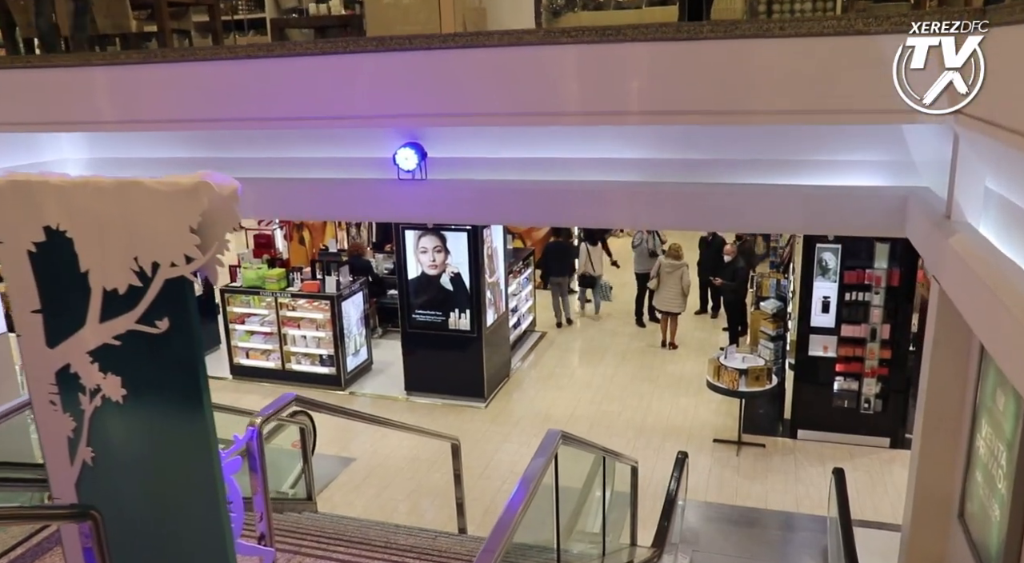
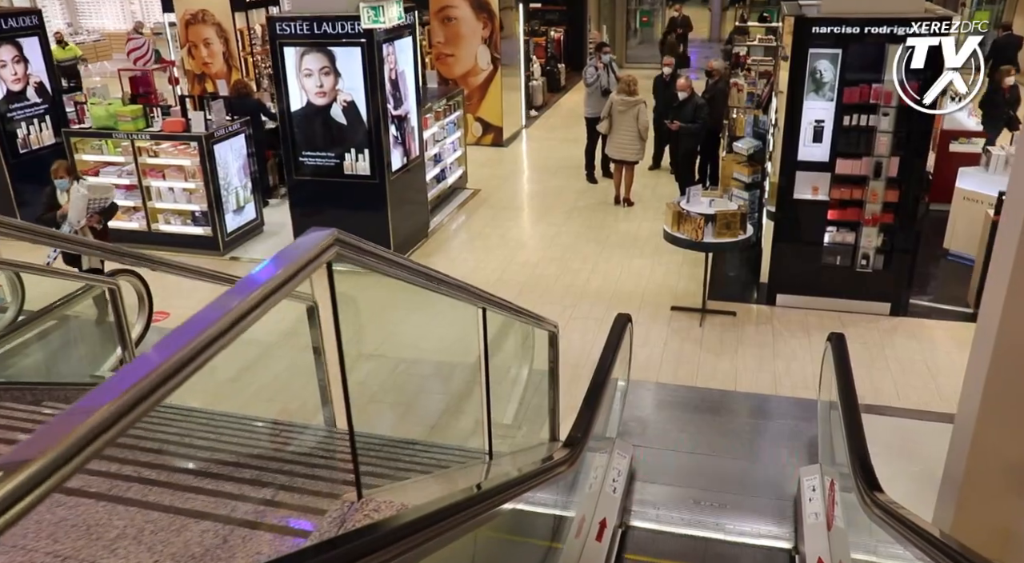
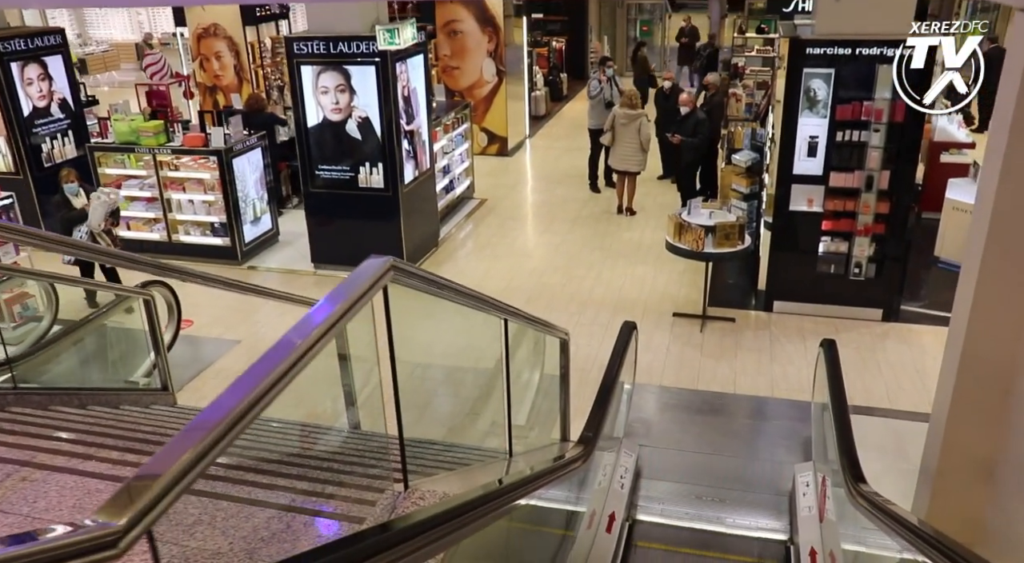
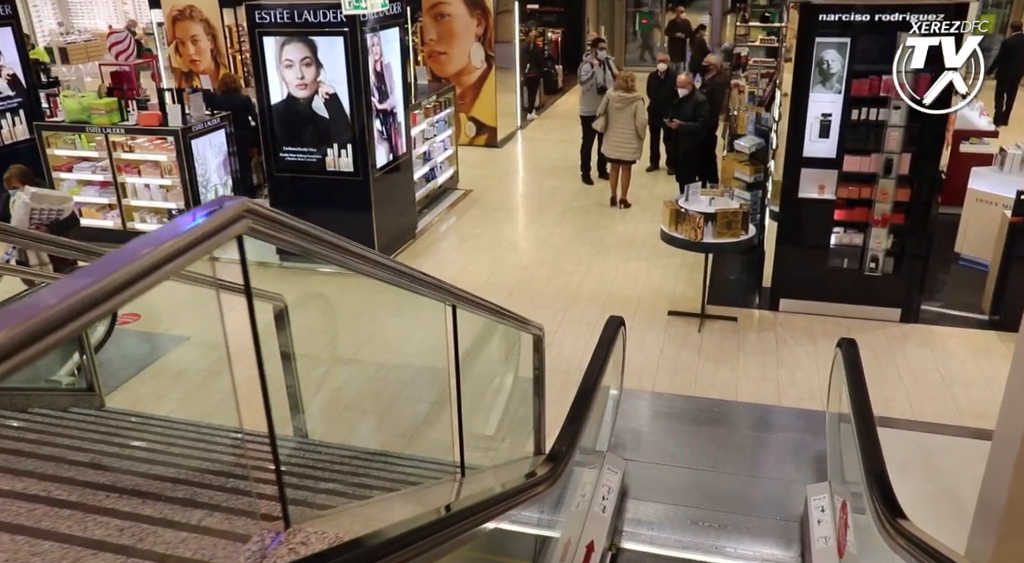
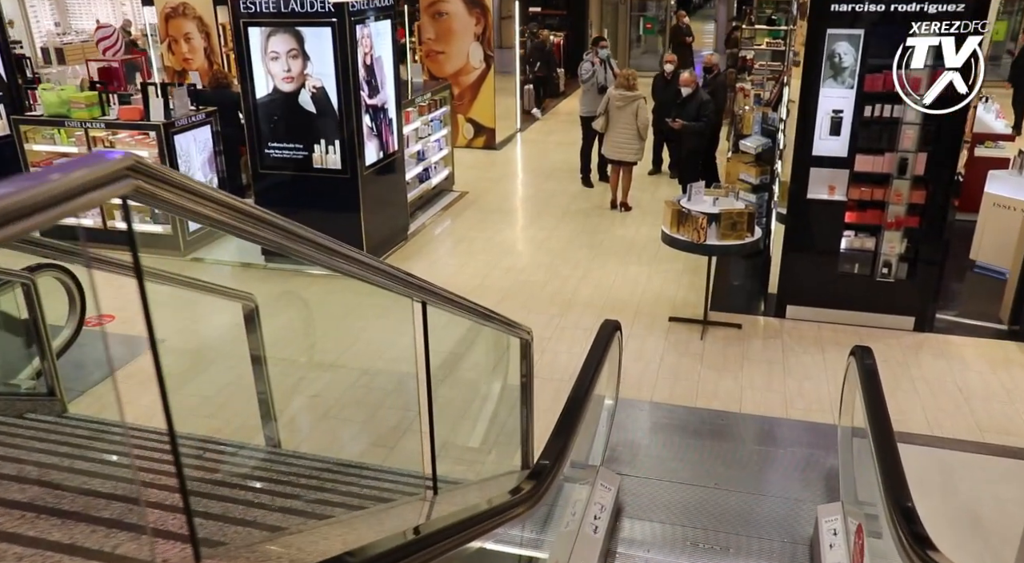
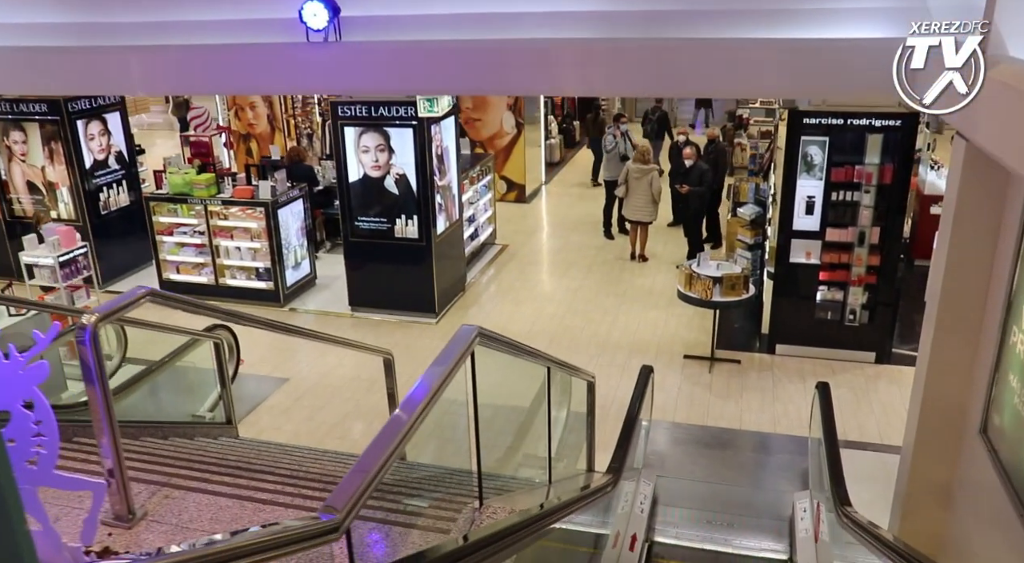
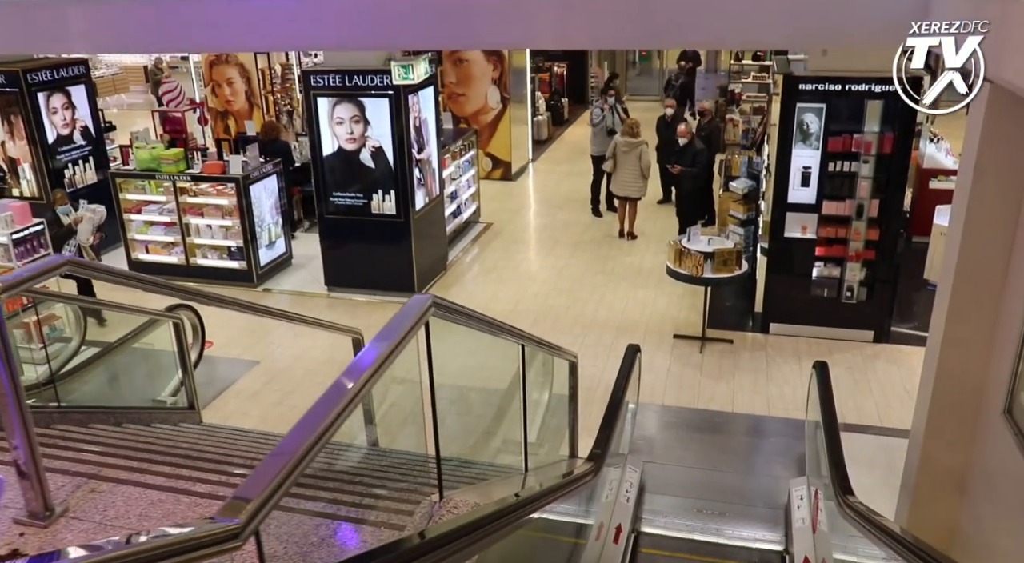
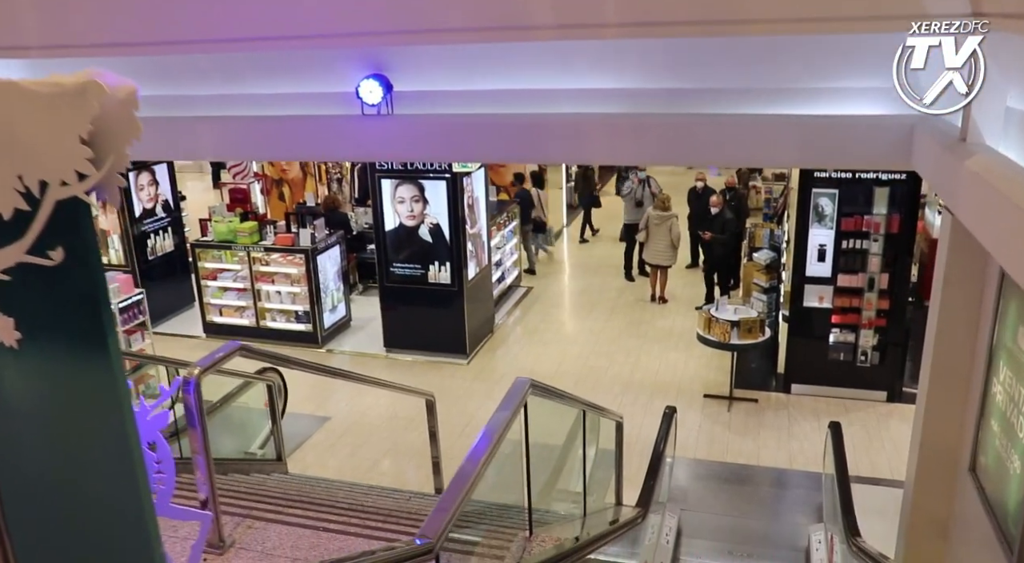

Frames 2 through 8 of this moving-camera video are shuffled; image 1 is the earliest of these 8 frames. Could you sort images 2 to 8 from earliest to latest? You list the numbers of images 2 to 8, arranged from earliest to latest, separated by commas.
8, 6, 7, 3, 2, 4, 5
